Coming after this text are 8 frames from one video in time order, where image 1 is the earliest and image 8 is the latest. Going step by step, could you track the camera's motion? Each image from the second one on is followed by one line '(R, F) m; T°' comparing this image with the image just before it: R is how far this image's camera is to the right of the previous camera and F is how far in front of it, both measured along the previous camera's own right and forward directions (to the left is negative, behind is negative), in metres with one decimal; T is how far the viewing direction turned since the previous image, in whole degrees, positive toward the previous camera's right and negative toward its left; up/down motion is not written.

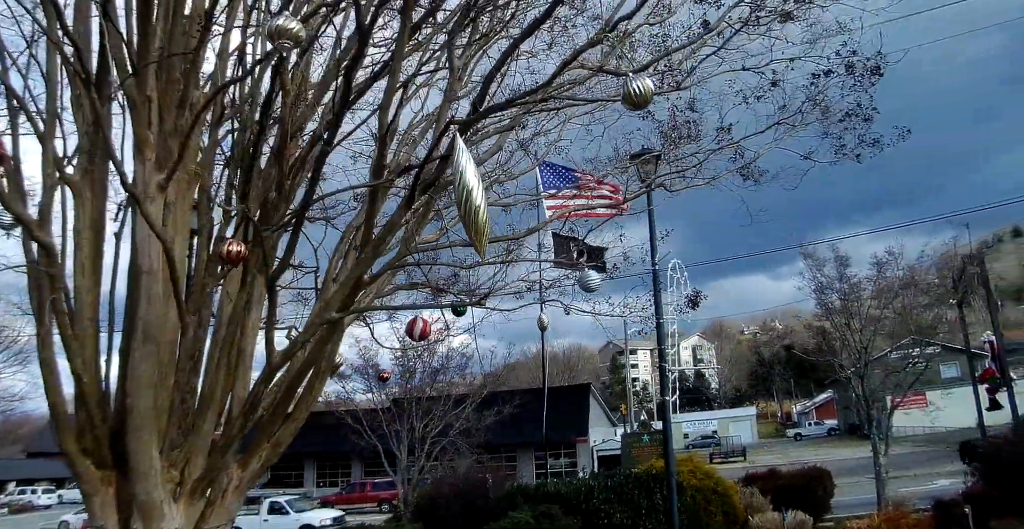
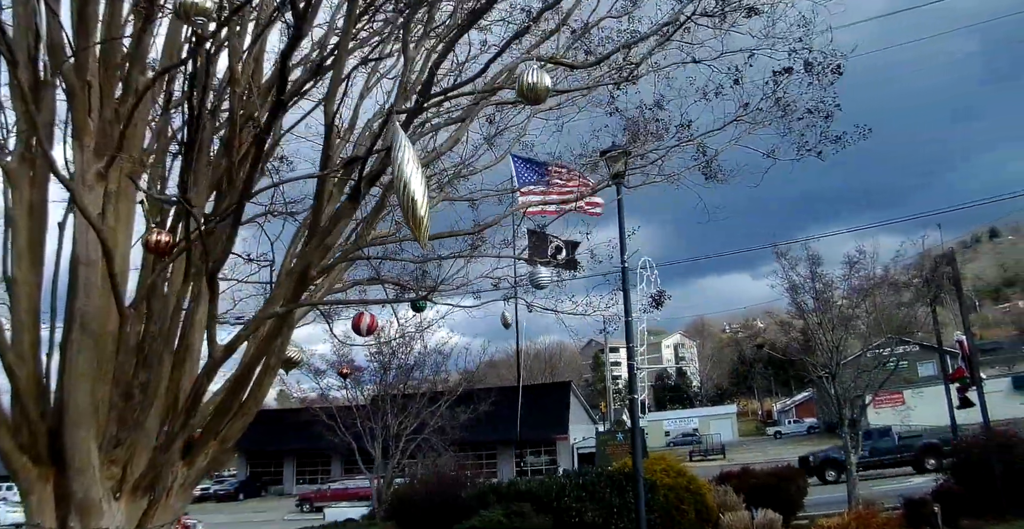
(+0.3, +0.1) m; +1°
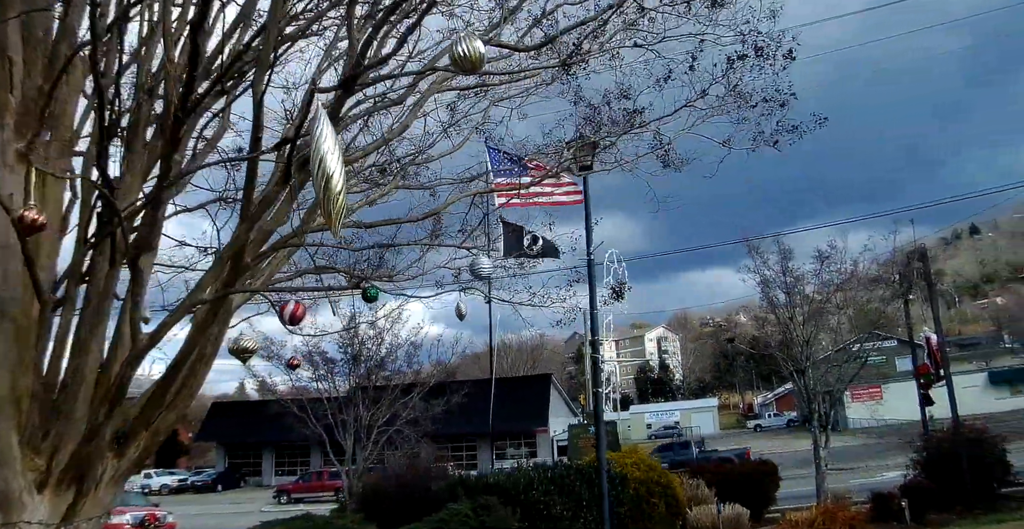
(+0.4, +0.1) m; +1°
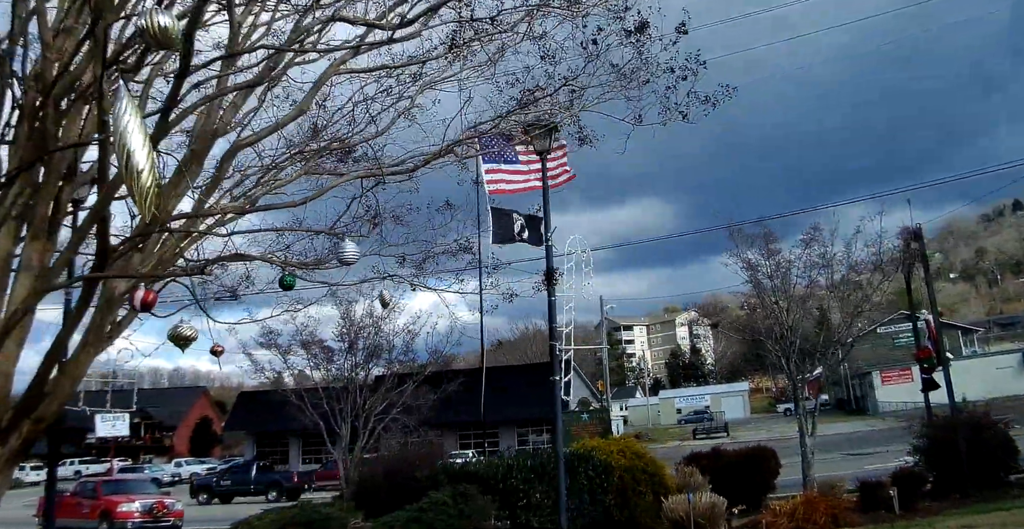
(+1.3, +0.1) m; -4°
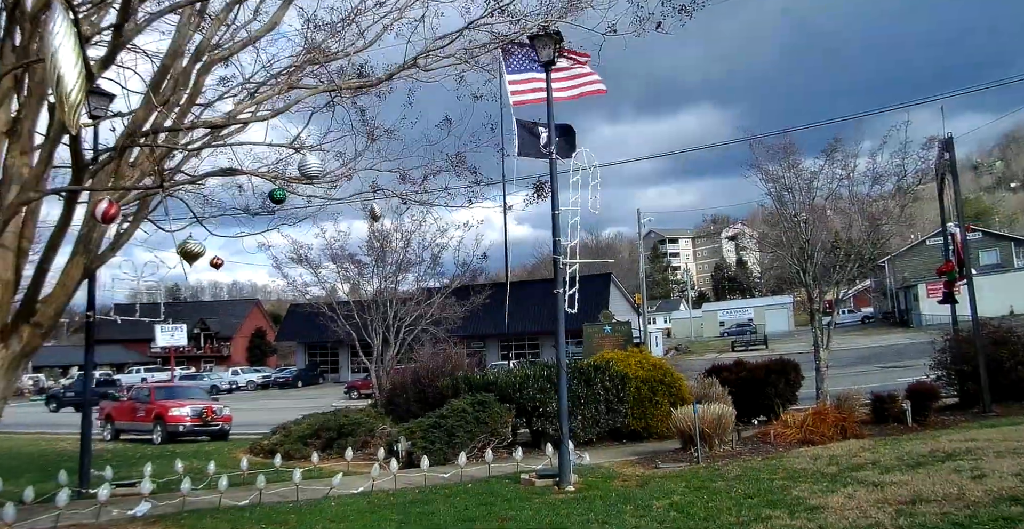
(+0.8, -0.1) m; -4°
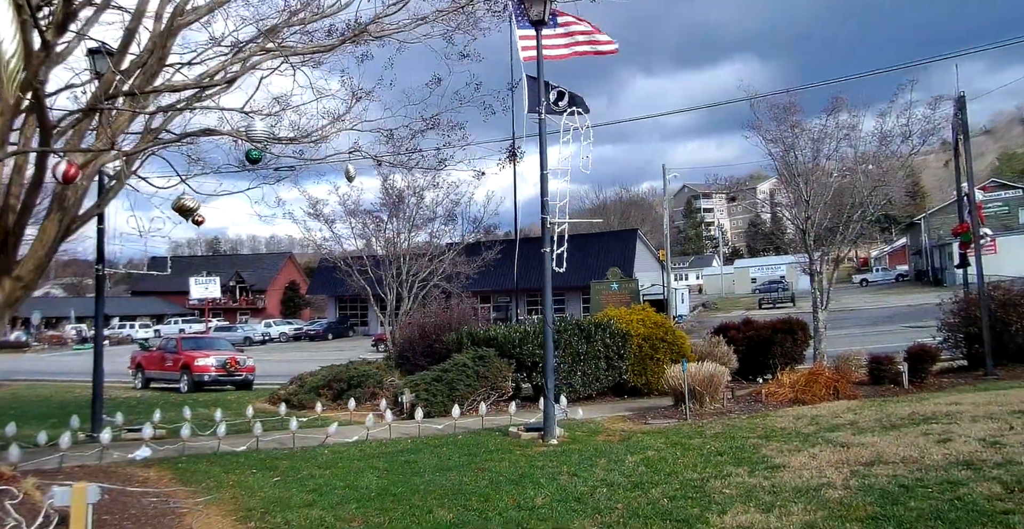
(+0.8, -0.2) m; -3°
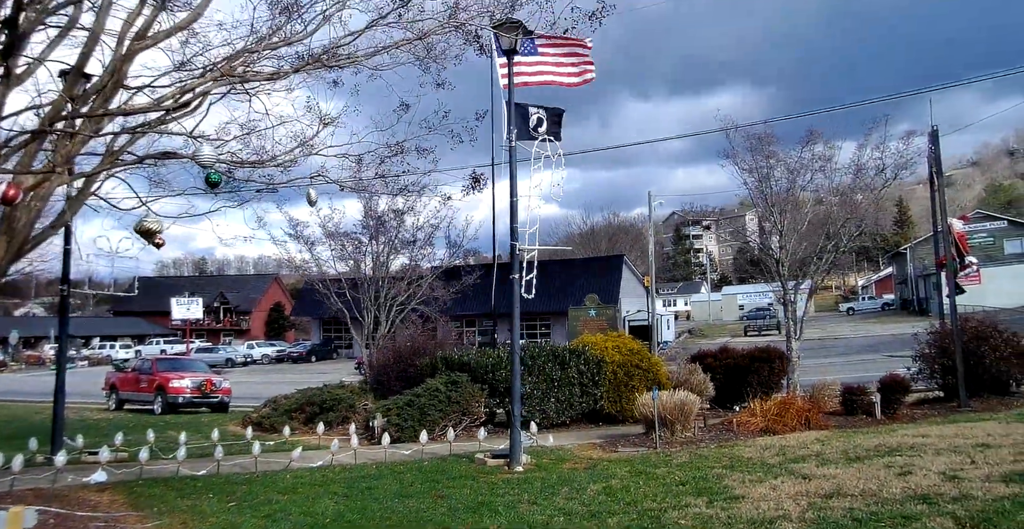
(+0.4, +0.1) m; 0°
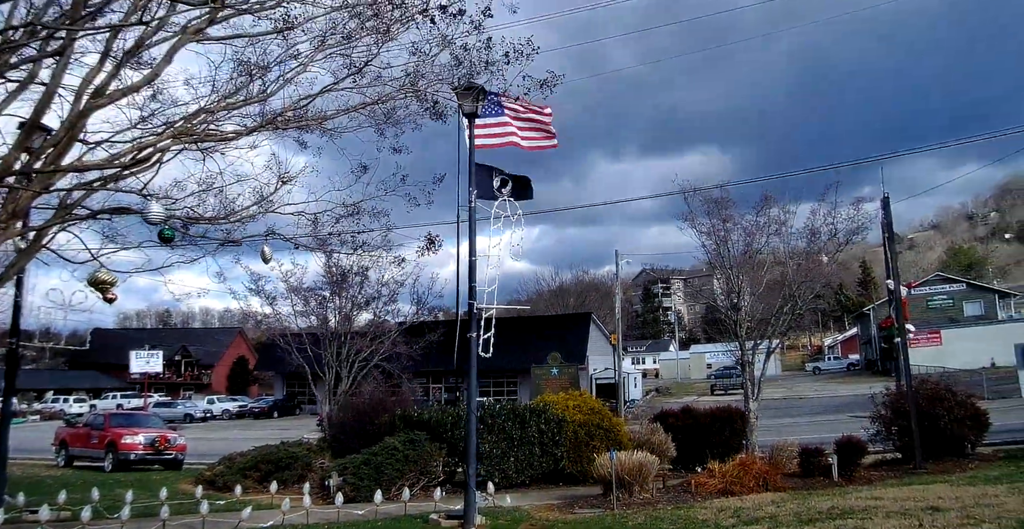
(+0.2, -0.1) m; +2°
